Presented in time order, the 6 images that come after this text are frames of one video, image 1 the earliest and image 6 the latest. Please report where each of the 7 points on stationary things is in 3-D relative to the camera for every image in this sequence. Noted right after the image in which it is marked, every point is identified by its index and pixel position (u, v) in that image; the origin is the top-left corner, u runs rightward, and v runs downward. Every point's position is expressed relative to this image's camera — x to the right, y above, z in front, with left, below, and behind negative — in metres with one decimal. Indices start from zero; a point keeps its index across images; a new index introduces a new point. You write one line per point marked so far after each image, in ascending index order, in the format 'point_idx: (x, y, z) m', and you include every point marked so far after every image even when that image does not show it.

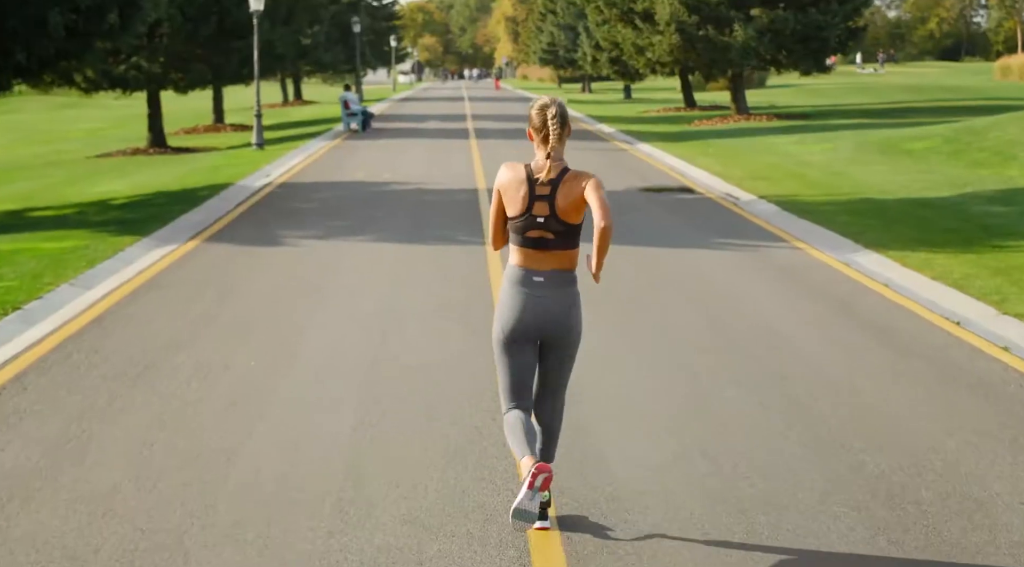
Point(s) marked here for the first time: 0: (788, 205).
0: (+4.3, +1.2, +18.0) m
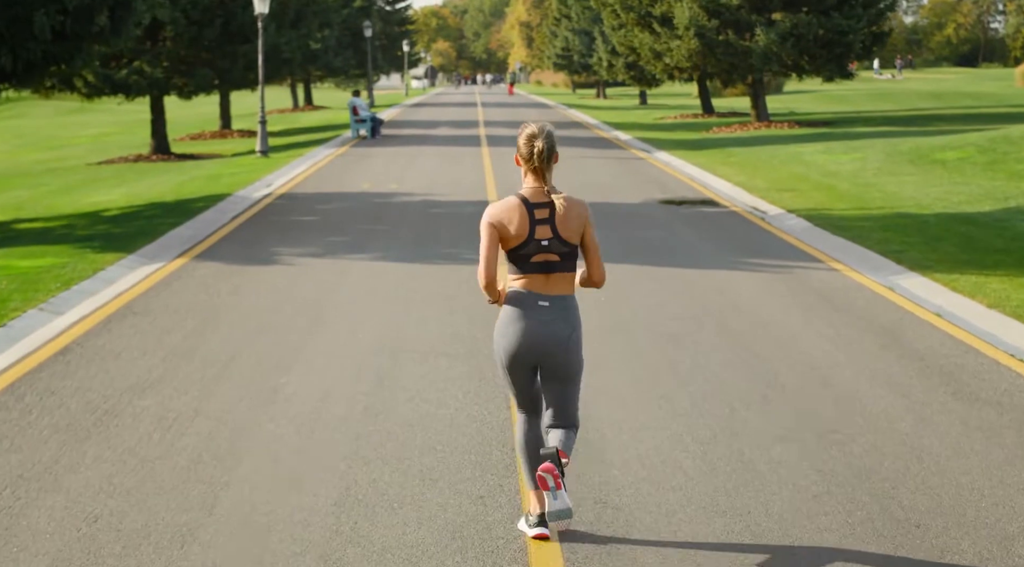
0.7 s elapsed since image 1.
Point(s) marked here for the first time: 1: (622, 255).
0: (+4.5, +0.9, +16.9) m
1: (+1.3, +0.3, +13.9) m
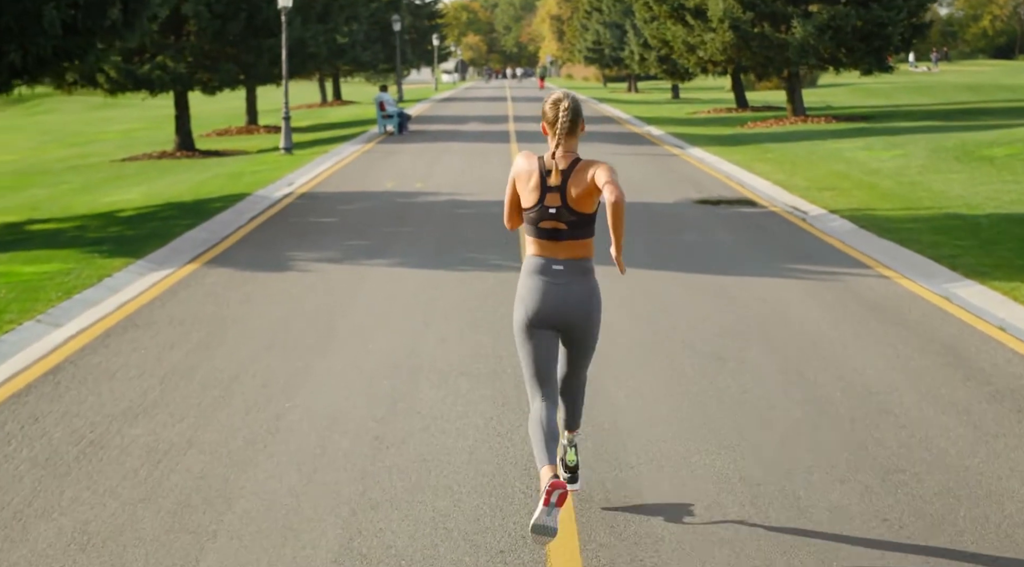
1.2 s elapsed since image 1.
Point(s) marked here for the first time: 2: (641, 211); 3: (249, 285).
0: (+4.8, +0.9, +16.1) m
1: (+1.6, +0.3, +13.1) m
2: (+1.9, +1.1, +17.2) m
3: (-2.7, 0.0, +11.8) m
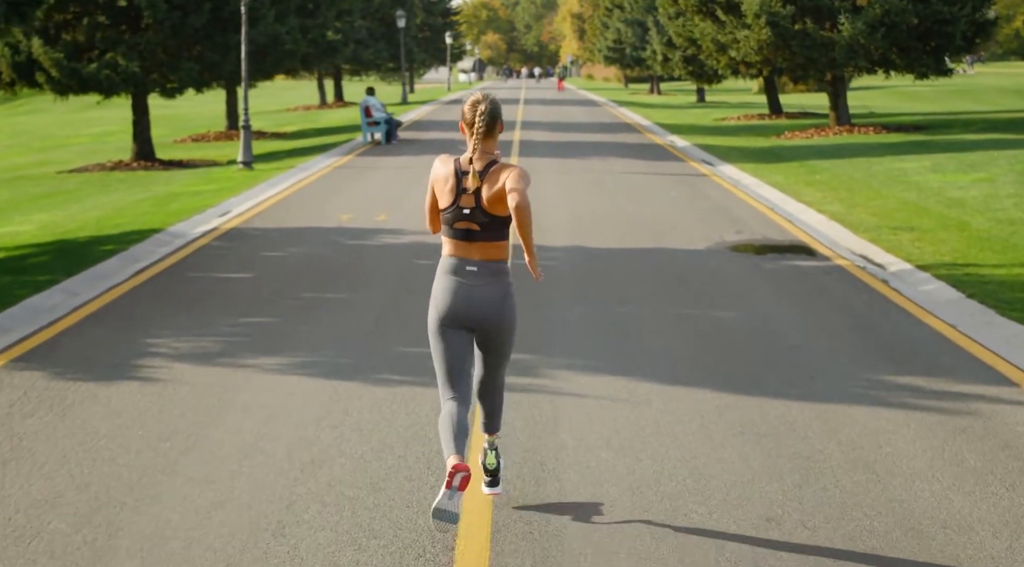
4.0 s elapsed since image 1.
0: (+4.6, 0.0, +11.7) m
1: (+1.3, -0.6, +8.8) m
2: (+1.6, +0.2, +12.8) m
3: (-3.0, -0.8, +7.6) m
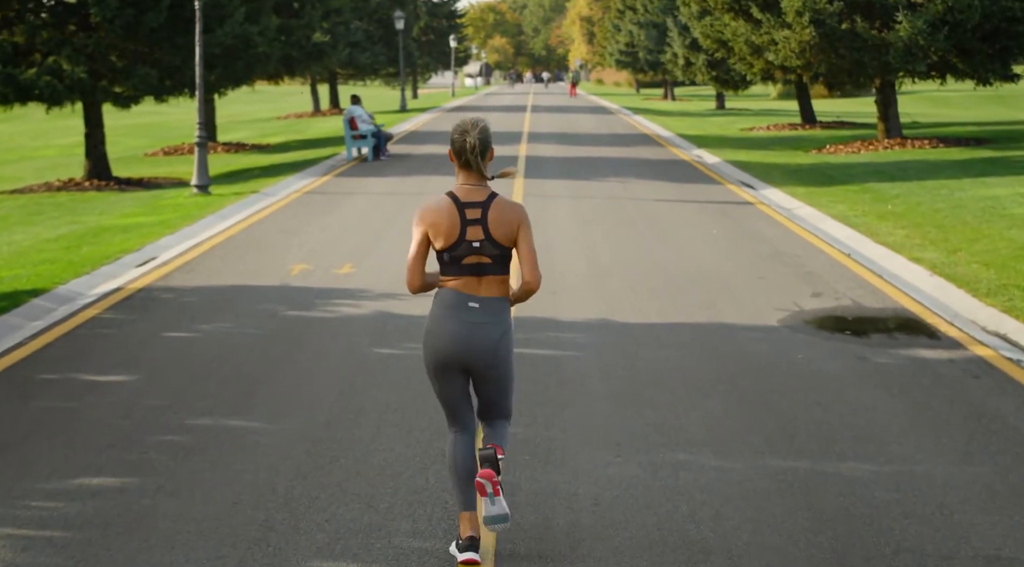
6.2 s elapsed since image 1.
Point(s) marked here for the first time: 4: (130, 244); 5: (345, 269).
0: (+4.6, -0.8, +7.8) m
1: (+1.3, -1.3, +4.9) m
2: (+1.6, -0.5, +9.0) m
3: (-3.1, -1.6, +3.8) m
4: (-4.8, +0.5, +14.7) m
5: (-1.8, +0.2, +12.7) m
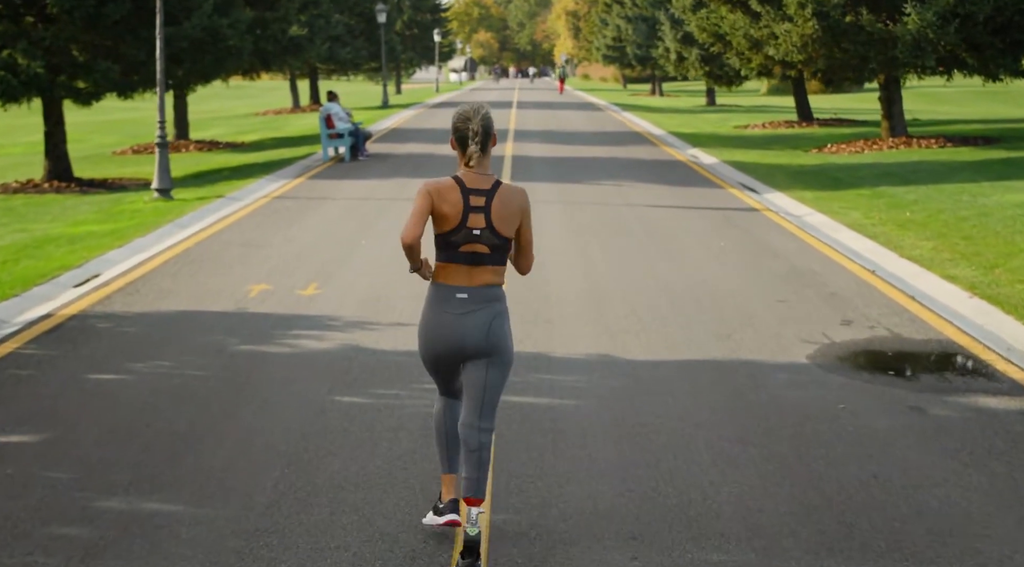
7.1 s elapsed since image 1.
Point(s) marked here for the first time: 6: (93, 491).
0: (+4.5, -1.0, +6.4) m
1: (+1.2, -1.6, +3.5) m
2: (+1.6, -0.8, +7.6) m
3: (-3.1, -1.8, +2.3) m
4: (-4.9, +0.3, +13.2) m
5: (-1.9, 0.0, +11.2) m
6: (-2.1, -1.1, +6.1) m
